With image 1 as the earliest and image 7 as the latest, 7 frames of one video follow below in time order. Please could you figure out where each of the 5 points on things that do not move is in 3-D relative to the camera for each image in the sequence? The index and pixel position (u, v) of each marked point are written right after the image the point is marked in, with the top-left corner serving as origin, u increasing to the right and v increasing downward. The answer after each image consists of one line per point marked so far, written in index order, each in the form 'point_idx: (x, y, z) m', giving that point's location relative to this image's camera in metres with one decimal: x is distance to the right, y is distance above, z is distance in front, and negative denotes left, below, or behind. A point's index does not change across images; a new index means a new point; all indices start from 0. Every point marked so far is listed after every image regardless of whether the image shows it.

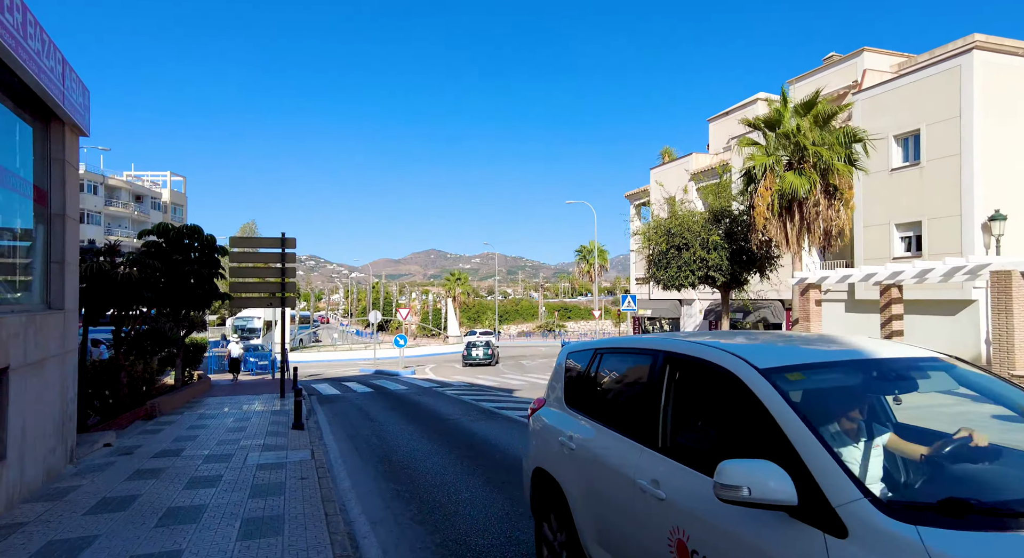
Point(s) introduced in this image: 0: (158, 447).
0: (-5.5, -2.6, +9.3) m
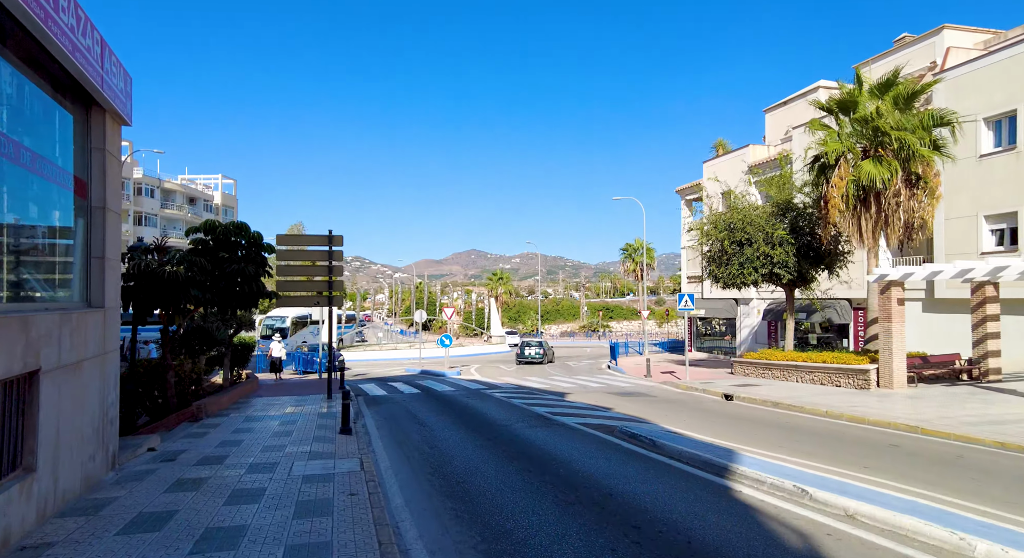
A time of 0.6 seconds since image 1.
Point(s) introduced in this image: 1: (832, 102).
0: (-4.6, -2.6, +8.9) m
1: (+9.4, +5.2, +17.6) m
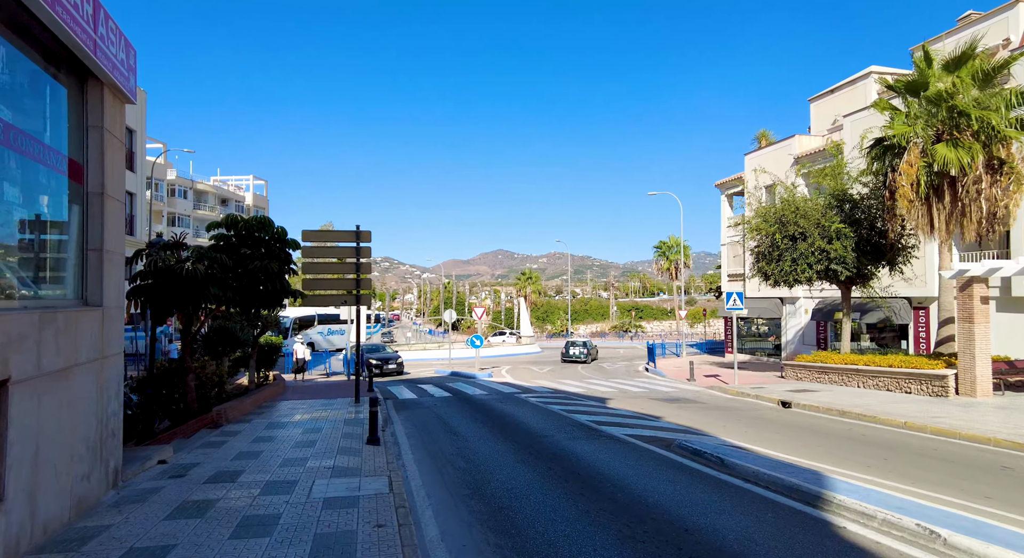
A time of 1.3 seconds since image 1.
0: (-4.0, -2.5, +8.0) m
1: (+10.4, +5.3, +16.1) m
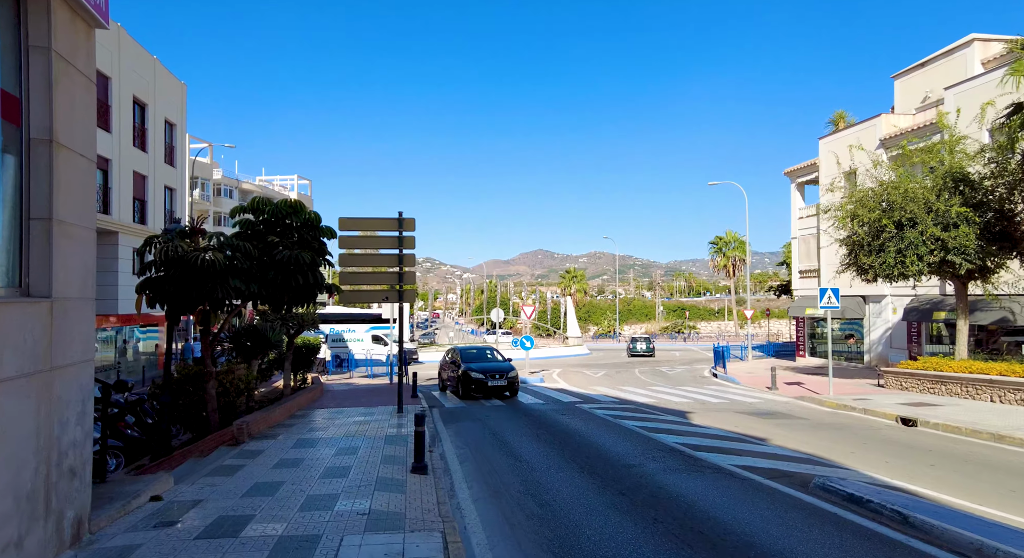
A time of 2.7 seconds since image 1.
0: (-3.0, -2.4, +6.2) m
1: (+11.9, +5.5, +13.3) m
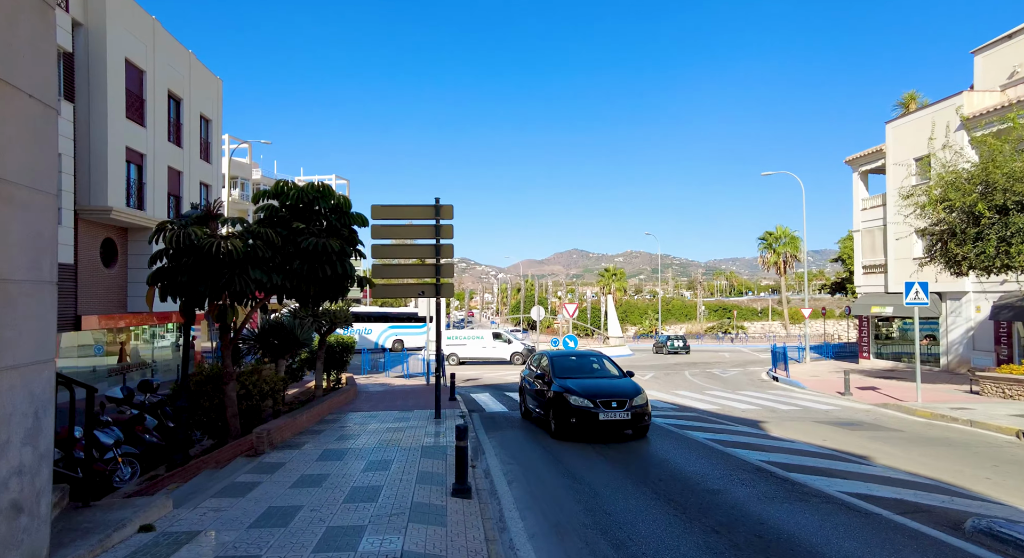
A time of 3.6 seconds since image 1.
0: (-2.5, -2.2, +5.0) m
1: (+12.8, +5.6, +11.2) m
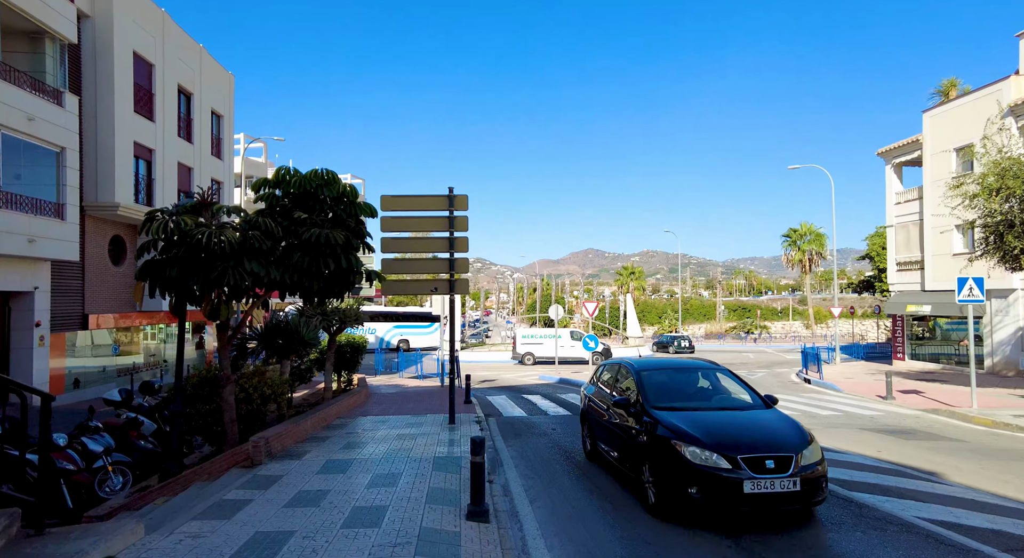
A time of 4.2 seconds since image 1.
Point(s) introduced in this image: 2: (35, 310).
0: (-2.3, -2.2, +4.2) m
1: (+13.1, +5.8, +10.0) m
2: (-14.9, -1.0, +18.8) m
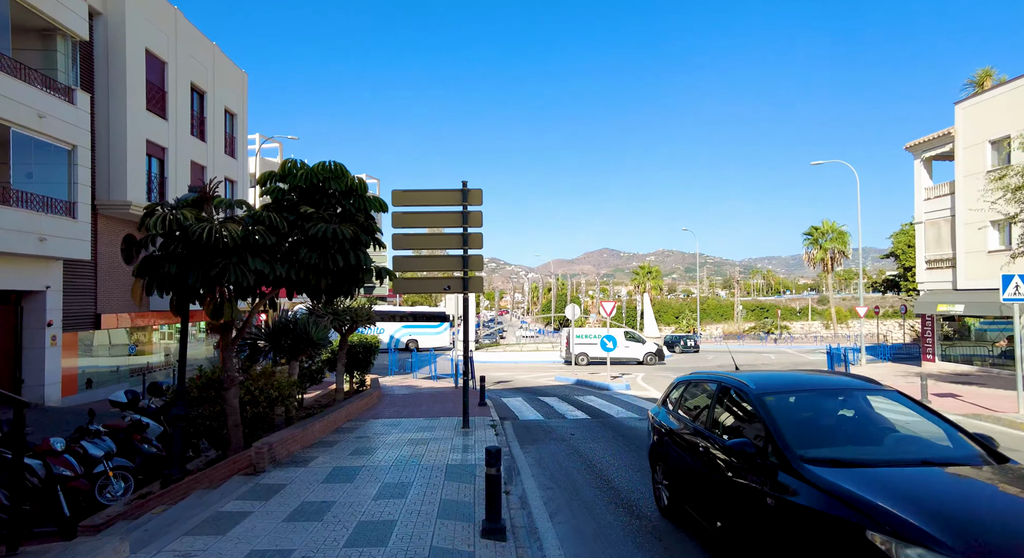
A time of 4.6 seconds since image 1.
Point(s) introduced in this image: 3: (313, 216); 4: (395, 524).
0: (-2.1, -2.1, +3.7) m
1: (+13.4, +5.8, +9.1) m
2: (-14.5, -0.9, +18.6) m
3: (-3.1, +0.9, +9.3) m
4: (-1.1, -2.3, +5.8) m
